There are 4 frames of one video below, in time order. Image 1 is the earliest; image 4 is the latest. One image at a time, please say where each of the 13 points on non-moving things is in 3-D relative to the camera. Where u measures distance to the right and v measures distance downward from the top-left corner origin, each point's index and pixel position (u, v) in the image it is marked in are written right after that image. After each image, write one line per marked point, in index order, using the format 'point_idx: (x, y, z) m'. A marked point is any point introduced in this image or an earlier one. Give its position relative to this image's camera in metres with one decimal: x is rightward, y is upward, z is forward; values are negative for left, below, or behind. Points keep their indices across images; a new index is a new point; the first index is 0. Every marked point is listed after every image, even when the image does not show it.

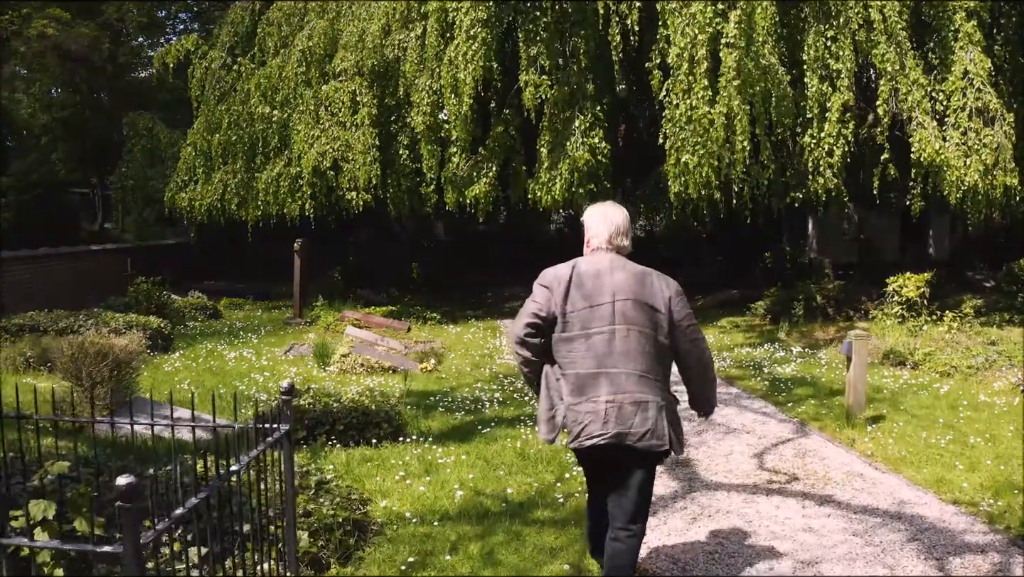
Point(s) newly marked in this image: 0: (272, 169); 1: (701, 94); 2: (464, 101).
0: (-3.7, +1.8, +12.4) m
1: (+2.4, +2.5, +10.0) m
2: (-0.7, +2.6, +11.1) m
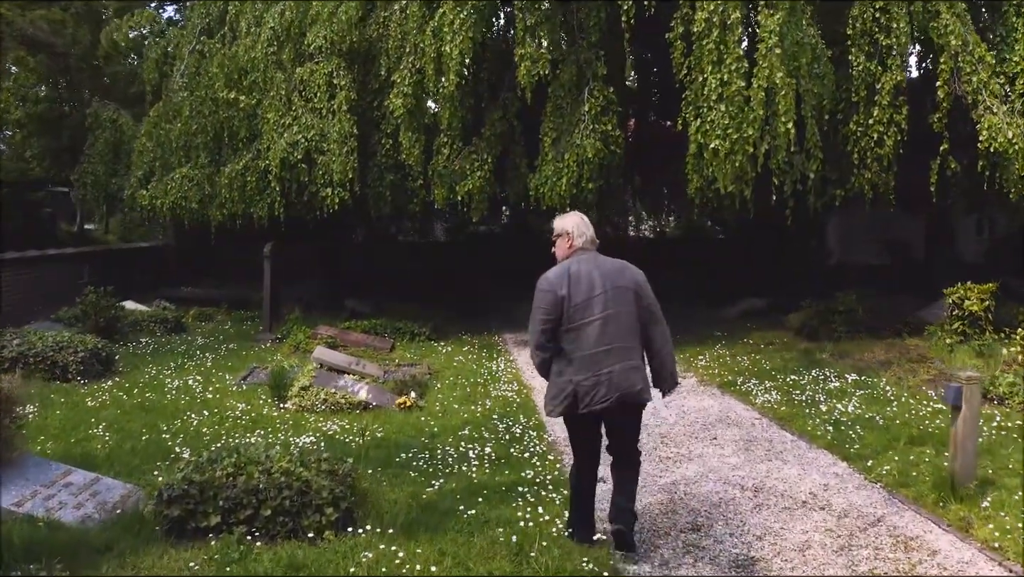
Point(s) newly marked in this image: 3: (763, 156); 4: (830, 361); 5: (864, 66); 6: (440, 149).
0: (-3.7, +1.7, +10.9) m
1: (+2.4, +2.4, +8.4) m
2: (-0.7, +2.5, +9.5) m
3: (+2.7, +1.4, +8.4) m
4: (+3.5, -0.8, +9.0) m
5: (+4.0, +2.5, +9.1) m
6: (-0.9, +1.7, +10.1) m
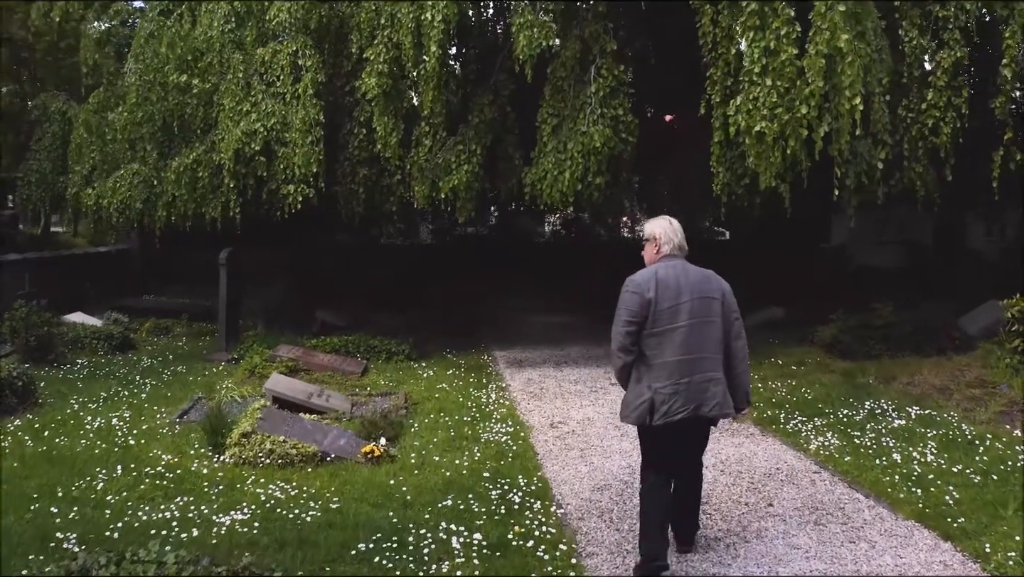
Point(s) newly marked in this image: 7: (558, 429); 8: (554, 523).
0: (-3.8, +1.6, +9.5) m
1: (+2.3, +2.2, +7.1) m
2: (-0.8, +2.4, +8.2) m
3: (+2.6, +1.3, +7.1) m
4: (+3.5, -0.9, +7.7) m
5: (+3.9, +2.4, +7.8) m
6: (-1.0, +1.6, +8.8) m
7: (+0.3, -1.1, +6.3) m
8: (+0.2, -1.2, +4.3) m
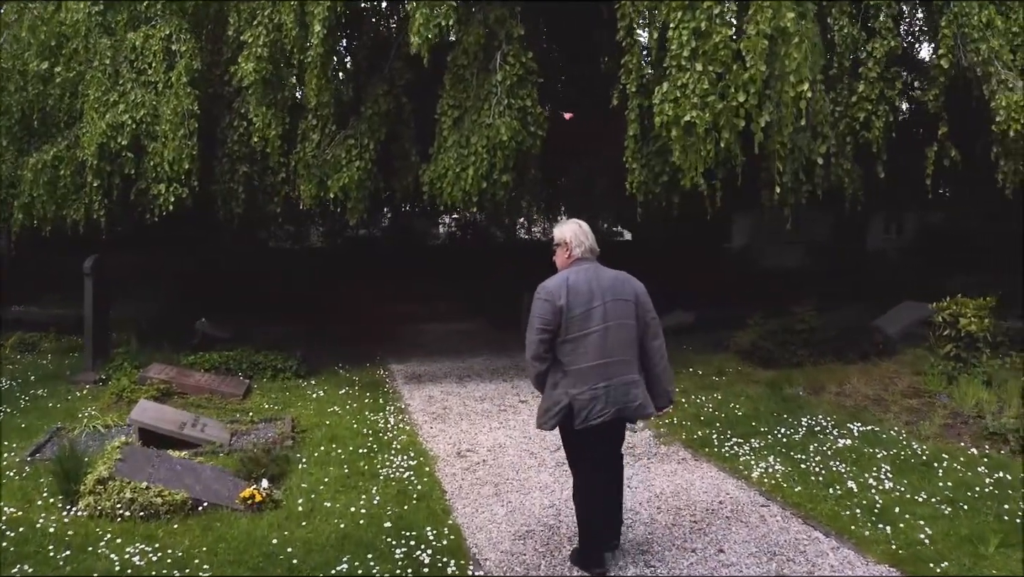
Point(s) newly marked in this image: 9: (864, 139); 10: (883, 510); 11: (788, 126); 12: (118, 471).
0: (-4.8, +1.4, +8.3) m
1: (+1.6, +2.2, +6.6) m
2: (-1.6, +2.2, +7.3) m
3: (+1.9, +1.2, +6.6) m
4: (+2.7, -1.0, +7.3) m
5: (+3.1, +2.3, +7.4) m
6: (-1.9, +1.5, +7.8) m
7: (-0.3, -1.2, +5.6) m
8: (-0.2, -1.3, +3.5) m
9: (+3.3, +1.4, +7.5) m
10: (+2.0, -1.2, +4.4) m
11: (+2.2, +1.3, +6.7) m
12: (-2.3, -1.1, +4.7) m
